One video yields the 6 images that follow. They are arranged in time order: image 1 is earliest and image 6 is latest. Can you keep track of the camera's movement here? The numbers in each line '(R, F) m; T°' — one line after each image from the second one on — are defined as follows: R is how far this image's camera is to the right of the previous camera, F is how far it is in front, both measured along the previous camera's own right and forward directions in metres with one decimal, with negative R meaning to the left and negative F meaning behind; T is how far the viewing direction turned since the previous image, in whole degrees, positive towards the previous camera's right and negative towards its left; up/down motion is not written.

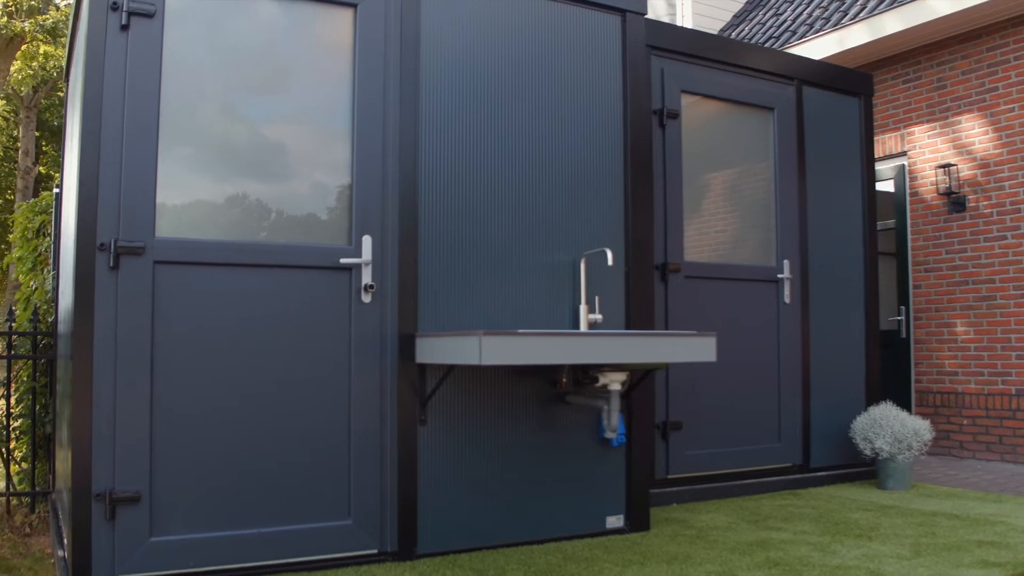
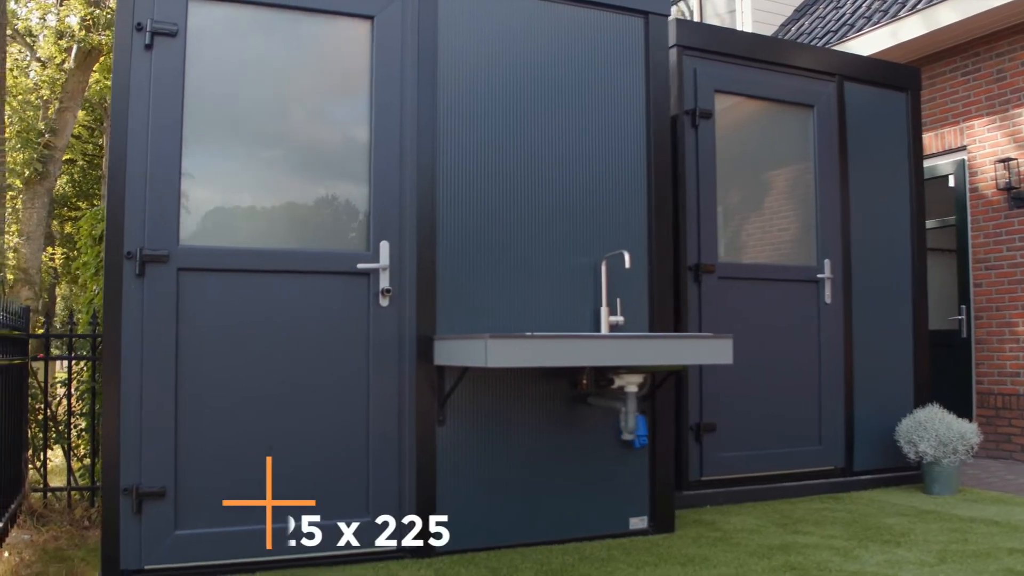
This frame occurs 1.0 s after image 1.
(+0.2, 0.0) m; -5°
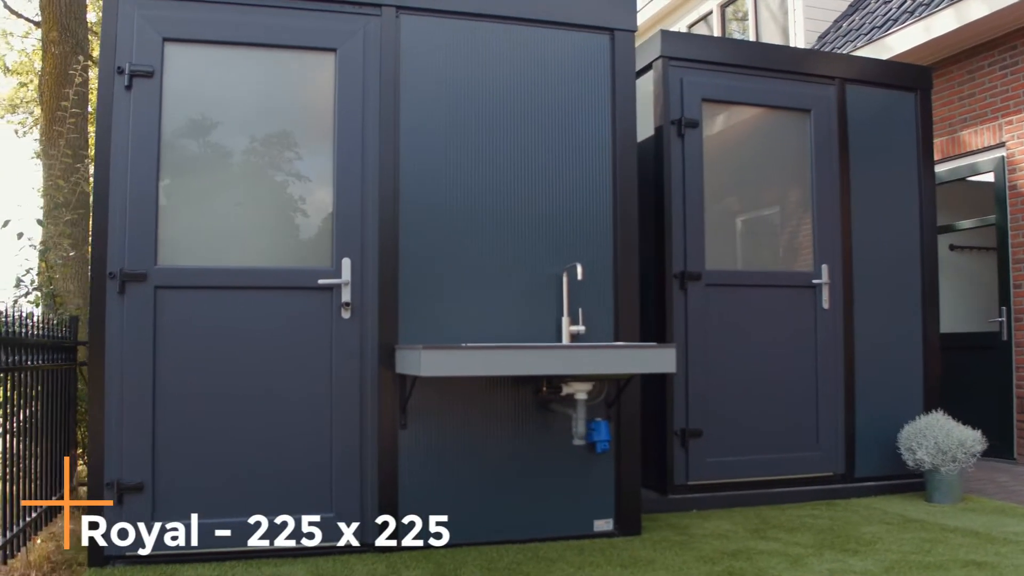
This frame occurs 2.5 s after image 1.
(+0.6, -0.1) m; -7°
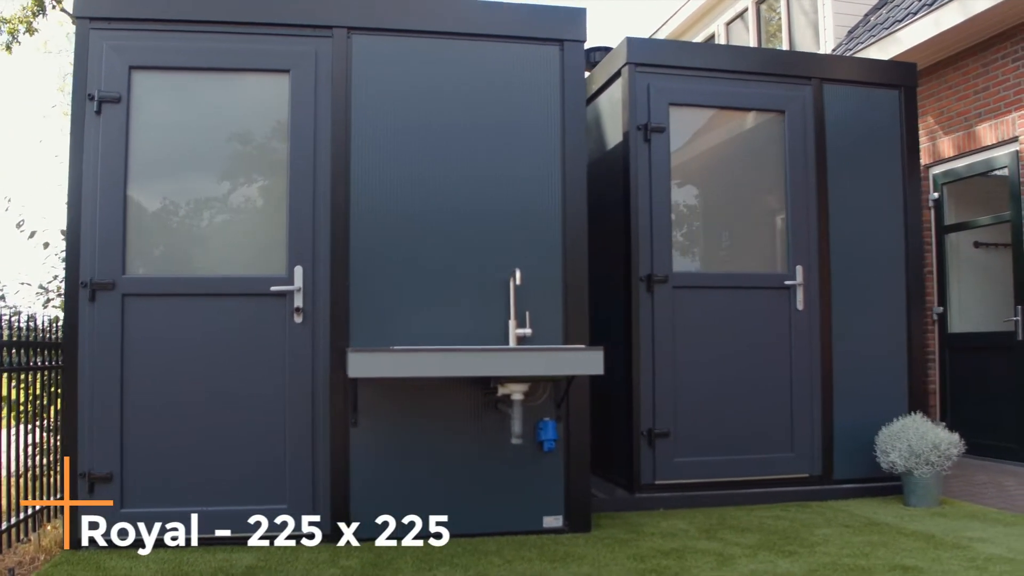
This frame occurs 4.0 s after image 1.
(+0.6, -0.1) m; -5°
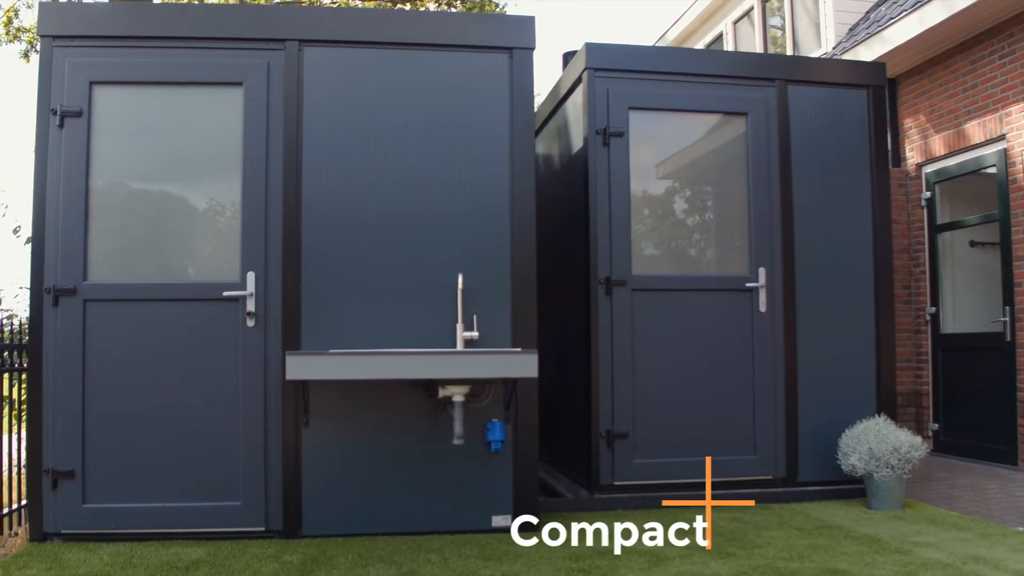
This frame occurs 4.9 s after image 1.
(+0.4, -0.1) m; -3°
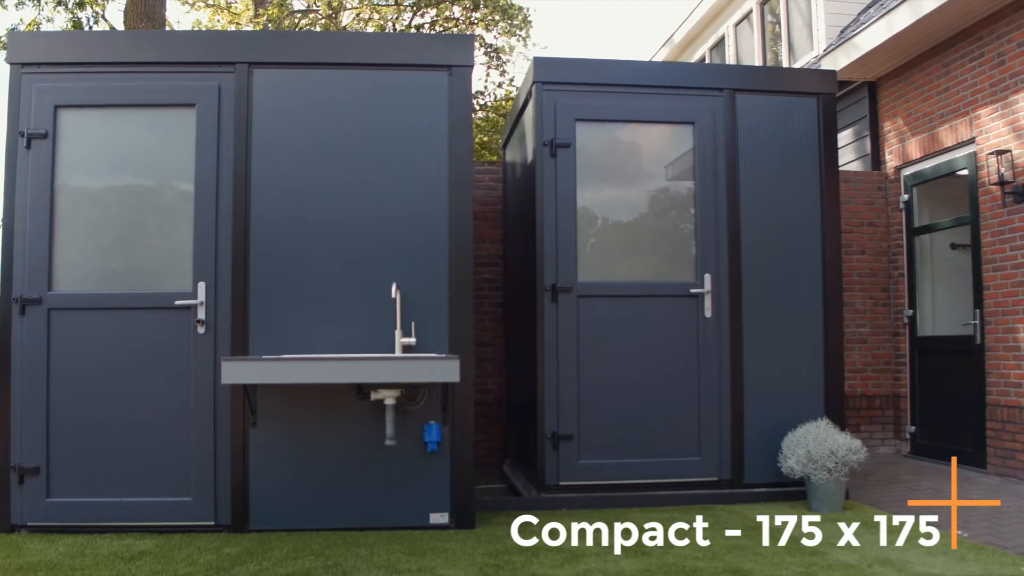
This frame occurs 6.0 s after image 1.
(+0.5, -0.2) m; -3°
